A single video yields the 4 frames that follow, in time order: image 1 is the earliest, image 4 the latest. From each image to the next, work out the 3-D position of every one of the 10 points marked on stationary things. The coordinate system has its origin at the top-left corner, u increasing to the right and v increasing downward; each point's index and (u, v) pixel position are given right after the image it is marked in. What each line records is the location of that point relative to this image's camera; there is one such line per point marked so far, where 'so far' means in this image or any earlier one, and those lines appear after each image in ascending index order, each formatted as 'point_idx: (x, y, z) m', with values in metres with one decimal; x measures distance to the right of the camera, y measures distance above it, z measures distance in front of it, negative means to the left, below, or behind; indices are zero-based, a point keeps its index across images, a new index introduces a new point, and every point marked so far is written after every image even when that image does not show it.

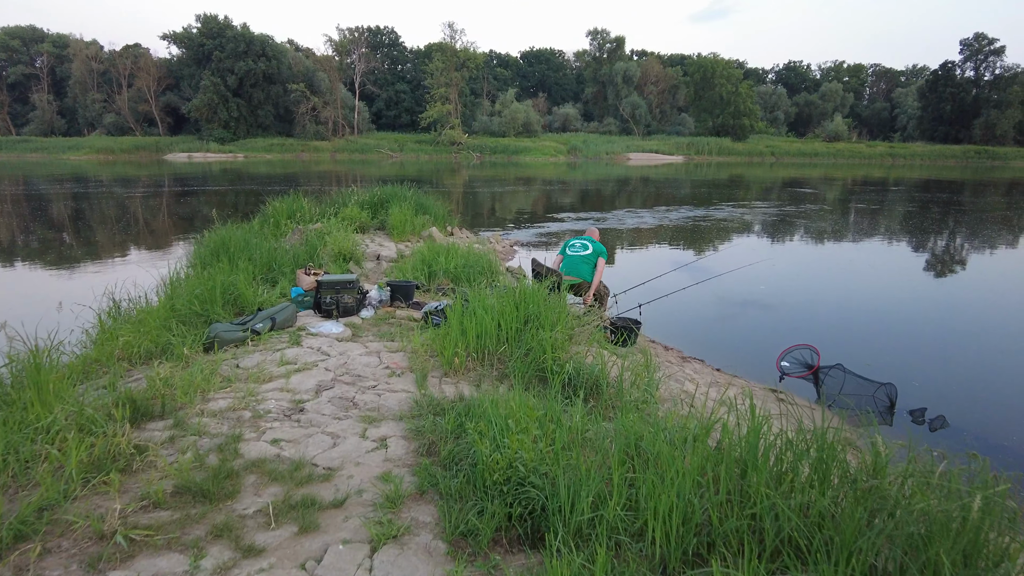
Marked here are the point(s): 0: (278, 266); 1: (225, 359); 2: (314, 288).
0: (-2.2, +0.2, +6.0) m
1: (-1.8, -0.5, +4.0) m
2: (-1.6, 0.0, +5.2) m
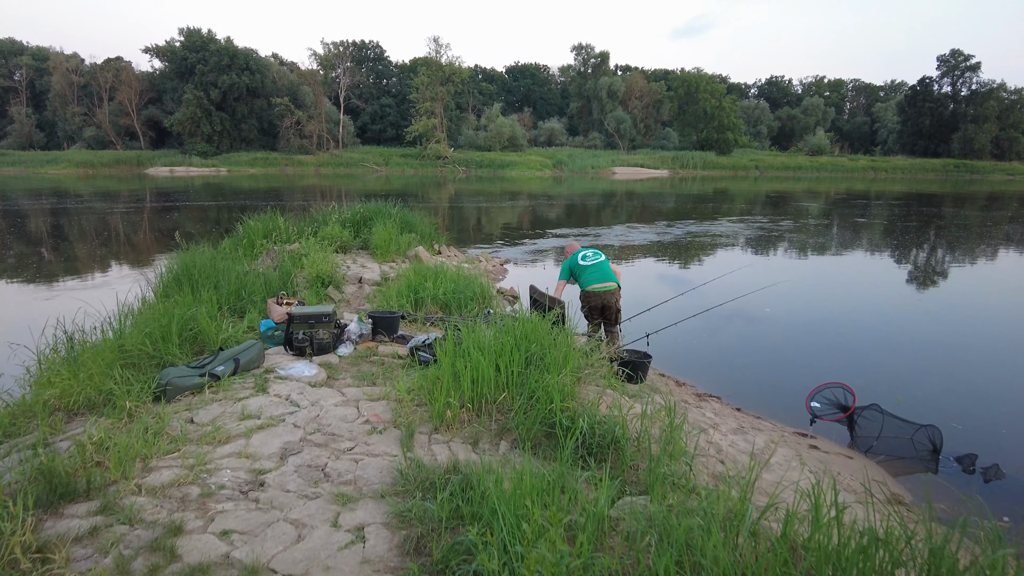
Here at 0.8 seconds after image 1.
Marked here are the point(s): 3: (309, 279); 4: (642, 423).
0: (-2.3, -0.1, +5.4) m
1: (-1.8, -0.7, +3.4) m
2: (-1.7, -0.2, +4.6) m
3: (-2.2, +0.1, +6.7) m
4: (+0.7, -0.7, +3.3) m
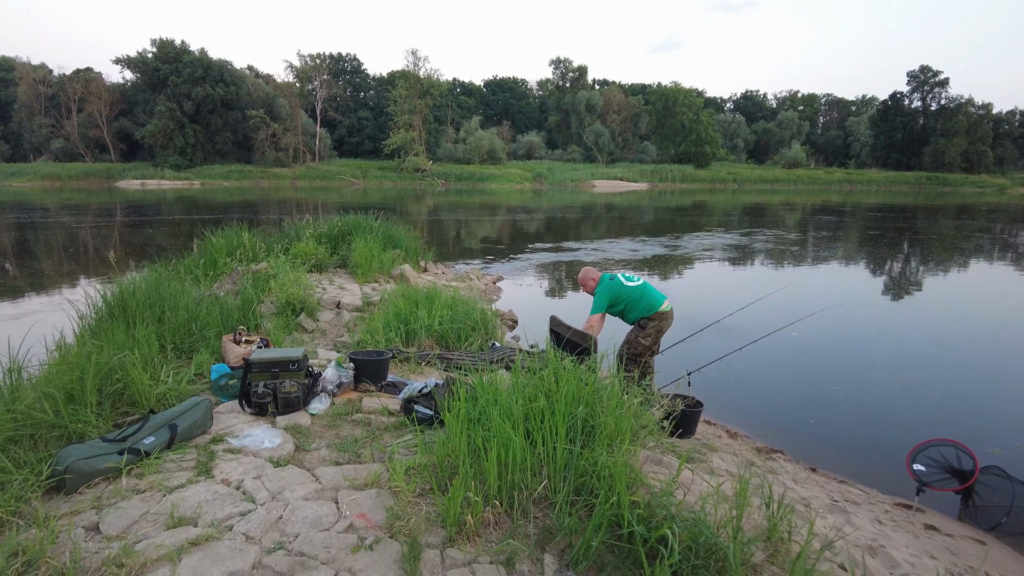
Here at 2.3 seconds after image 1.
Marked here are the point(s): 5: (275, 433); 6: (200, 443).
0: (-2.2, -0.3, +4.4) m
1: (-1.6, -0.8, +2.3) m
2: (-1.5, -0.4, +3.6) m
3: (-2.1, -0.2, +5.6) m
4: (+0.8, -0.9, +2.3) m
5: (-1.2, -0.7, +3.1) m
6: (-1.5, -0.7, +3.0) m
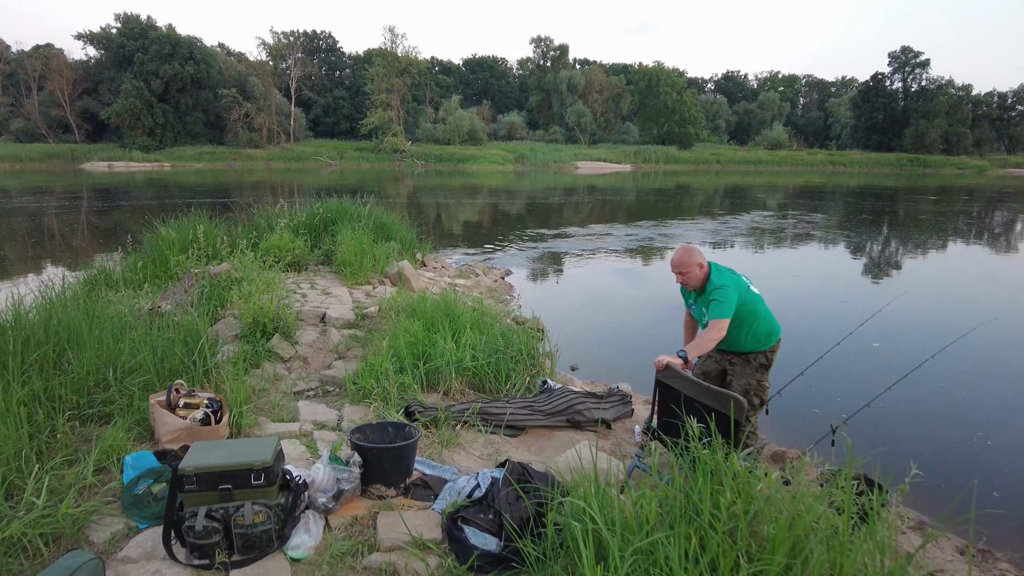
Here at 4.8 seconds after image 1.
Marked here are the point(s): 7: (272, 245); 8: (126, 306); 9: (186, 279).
0: (-1.8, -0.4, +2.9) m
1: (-1.2, -1.0, +0.9) m
2: (-1.2, -0.6, +2.2) m
3: (-1.8, -0.3, +4.1) m
4: (+1.3, -1.0, +1.0) m
5: (-0.7, -0.9, +1.6) m
6: (-1.1, -0.9, +1.5) m
7: (-2.5, +0.4, +6.6) m
8: (-2.5, -0.1, +4.1) m
9: (-2.7, +0.1, +5.2) m
